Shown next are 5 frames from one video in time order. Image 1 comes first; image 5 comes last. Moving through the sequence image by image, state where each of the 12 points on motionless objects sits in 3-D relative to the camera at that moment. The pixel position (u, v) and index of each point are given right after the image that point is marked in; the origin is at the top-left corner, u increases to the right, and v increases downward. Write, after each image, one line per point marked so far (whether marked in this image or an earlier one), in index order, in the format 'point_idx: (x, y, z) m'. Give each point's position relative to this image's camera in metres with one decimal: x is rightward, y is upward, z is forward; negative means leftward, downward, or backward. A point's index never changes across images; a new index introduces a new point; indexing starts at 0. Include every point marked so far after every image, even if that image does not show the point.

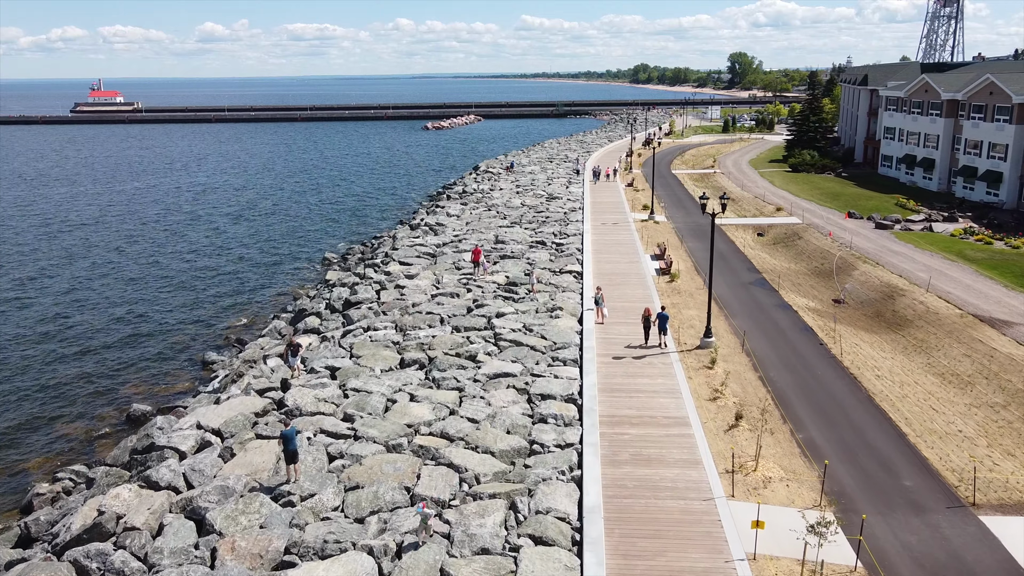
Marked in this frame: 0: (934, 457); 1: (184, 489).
0: (+10.2, -4.1, +19.0) m
1: (-7.2, -4.4, +17.2) m
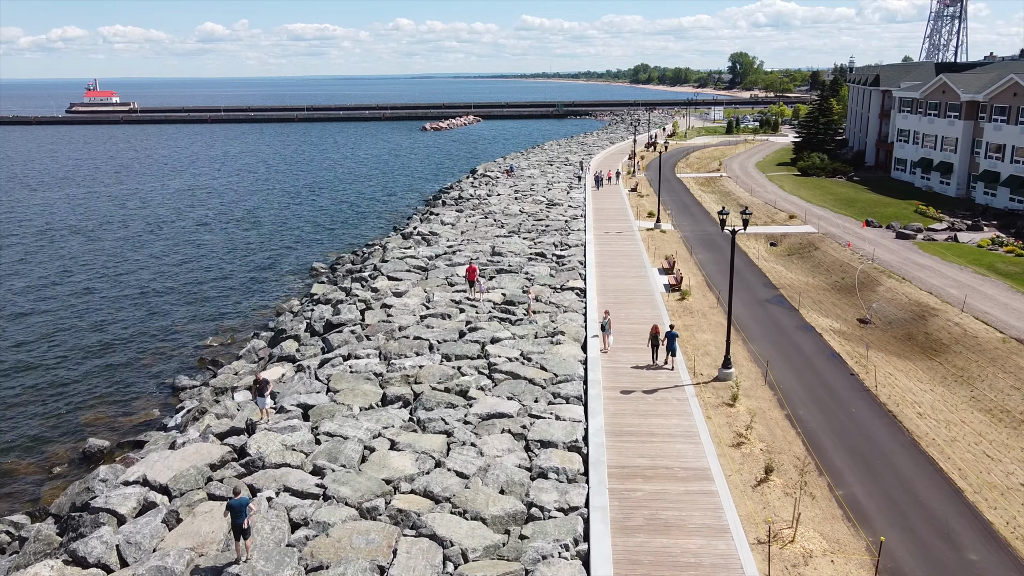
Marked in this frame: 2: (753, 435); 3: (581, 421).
0: (+10.1, -4.8, +16.3) m
1: (-7.3, -5.2, +14.5) m
2: (+6.0, -3.7, +19.6) m
3: (+1.7, -3.4, +19.8) m
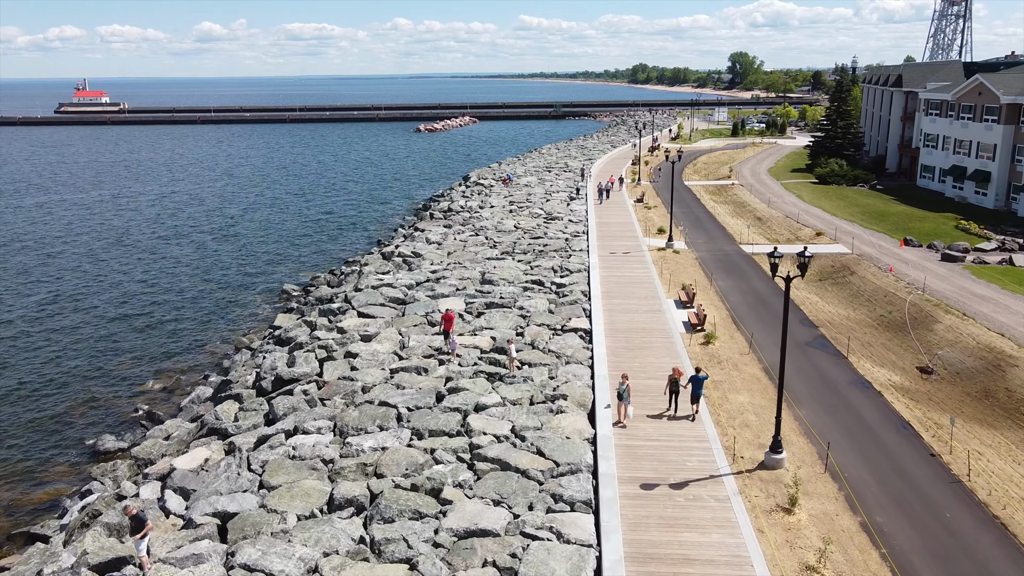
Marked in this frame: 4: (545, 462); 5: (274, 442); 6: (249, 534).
0: (+9.9, -6.2, +11.1) m
1: (-7.6, -6.6, +9.4) m
2: (+5.8, -5.1, +14.4) m
3: (+1.5, -4.8, +14.7) m
4: (+0.7, -3.9, +17.6) m
5: (-5.7, -3.7, +18.9) m
6: (-5.1, -4.7, +15.1) m
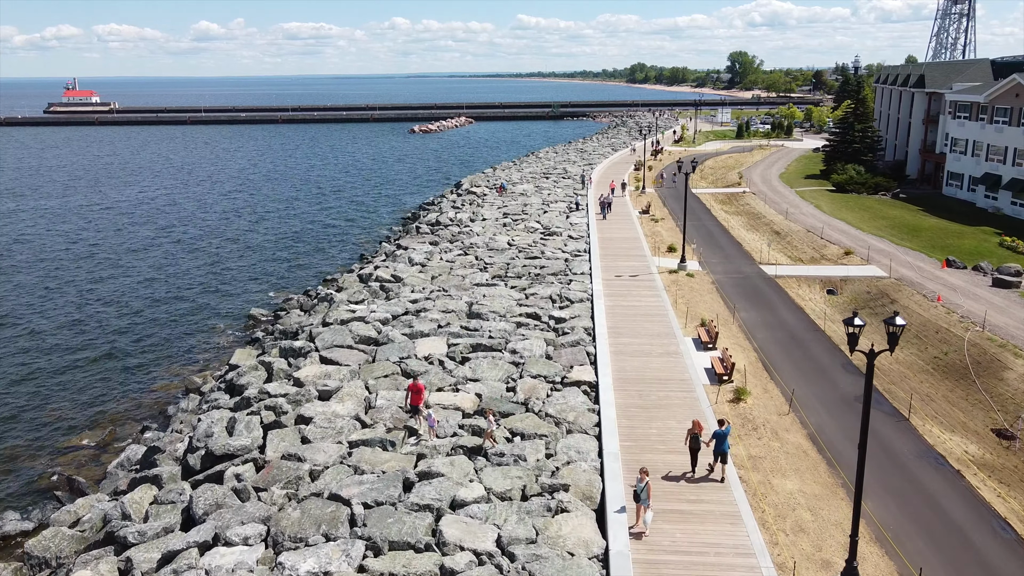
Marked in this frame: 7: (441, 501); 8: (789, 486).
0: (+9.6, -7.5, +6.6) m
1: (-7.8, -7.9, +4.8) m
2: (+5.5, -6.3, +9.9) m
3: (+1.2, -6.0, +10.1) m
4: (+0.5, -5.1, +13.0) m
5: (-6.0, -5.0, +14.3) m
6: (-5.3, -6.0, +10.5) m
7: (-1.5, -4.3, +16.1) m
8: (+6.1, -4.4, +17.3) m
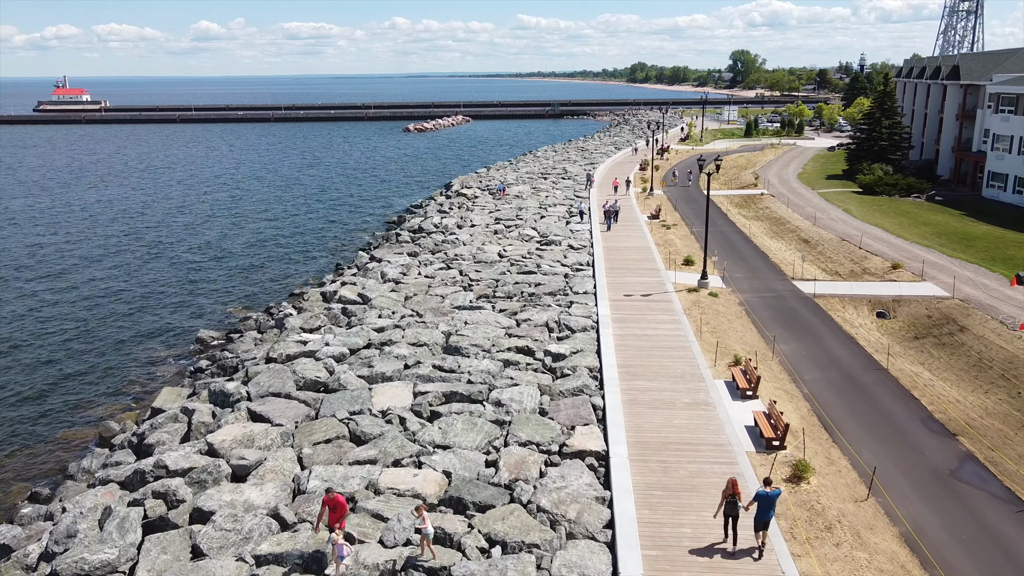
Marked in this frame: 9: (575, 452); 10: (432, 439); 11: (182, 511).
0: (+9.2, -8.3, +1.0) m
1: (-8.2, -8.7, -0.8) m
2: (+5.1, -7.2, +4.3) m
3: (+0.8, -6.9, +4.5) m
4: (+0.1, -6.0, +7.4) m
5: (-6.4, -5.8, +8.7) m
6: (-5.7, -6.8, +4.9) m
7: (-1.9, -5.1, +10.4) m
8: (+5.7, -5.2, +11.7) m
9: (+1.4, -3.5, +16.7) m
10: (-1.7, -3.3, +17.2) m
11: (-6.2, -4.2, +14.8) m
